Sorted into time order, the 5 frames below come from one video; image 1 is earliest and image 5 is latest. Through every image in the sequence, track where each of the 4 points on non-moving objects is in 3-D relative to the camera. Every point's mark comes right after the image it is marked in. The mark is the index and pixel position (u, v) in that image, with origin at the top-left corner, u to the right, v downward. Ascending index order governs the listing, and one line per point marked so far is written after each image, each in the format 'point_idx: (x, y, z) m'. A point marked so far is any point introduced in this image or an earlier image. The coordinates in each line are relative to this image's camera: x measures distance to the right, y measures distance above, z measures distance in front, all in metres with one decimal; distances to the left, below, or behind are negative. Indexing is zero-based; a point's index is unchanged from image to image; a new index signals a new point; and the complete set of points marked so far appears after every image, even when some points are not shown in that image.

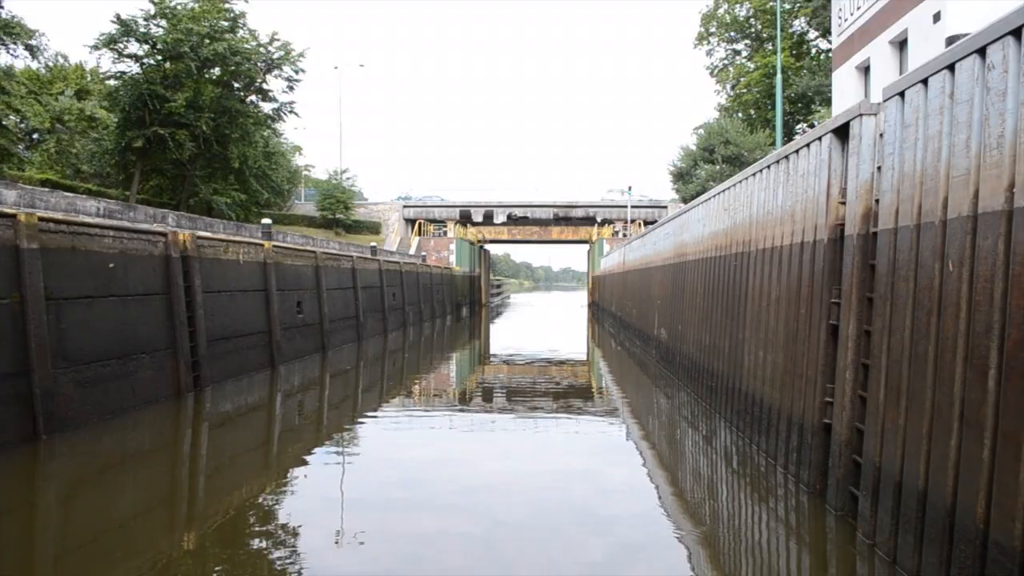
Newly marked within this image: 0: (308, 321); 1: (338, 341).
0: (-3.8, -0.6, +14.5) m
1: (-3.6, -1.1, +16.6) m
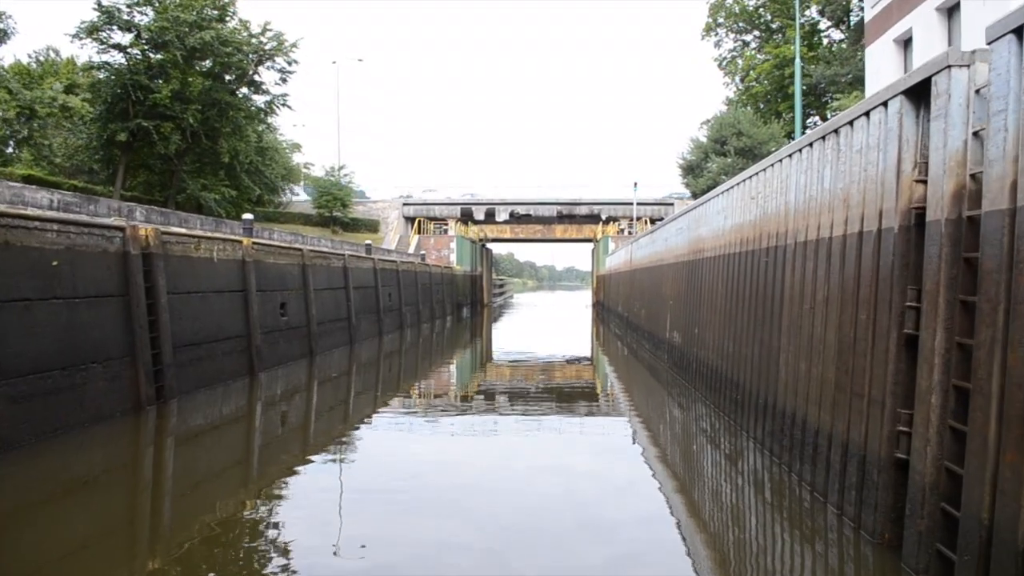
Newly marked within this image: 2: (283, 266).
0: (-3.8, -0.6, +13.5) m
1: (-3.6, -1.1, +15.6) m
2: (-3.9, +0.4, +13.4) m
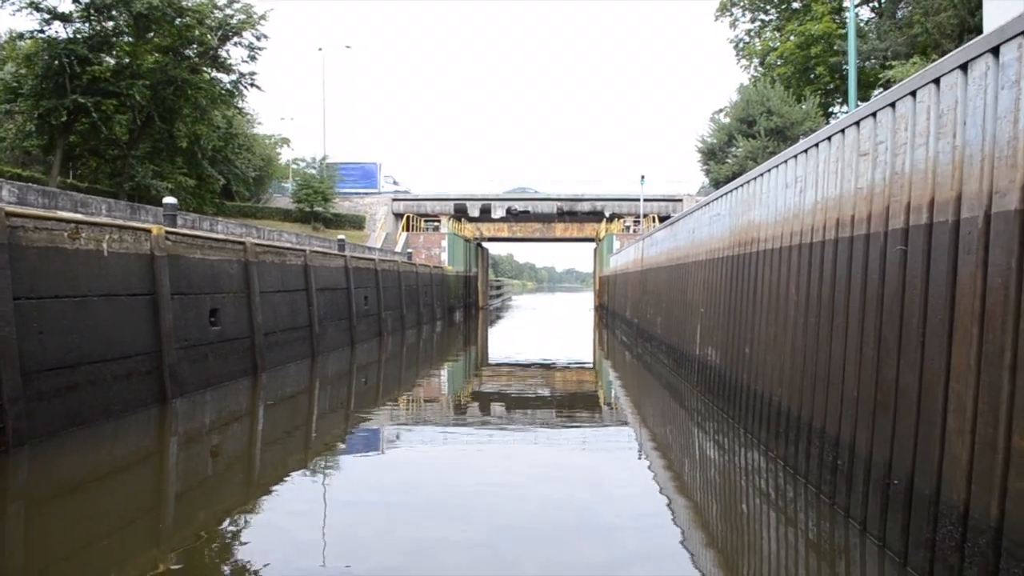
0: (-3.9, -0.7, +10.9) m
1: (-3.8, -1.2, +12.9) m
2: (-4.0, +0.4, +10.7) m
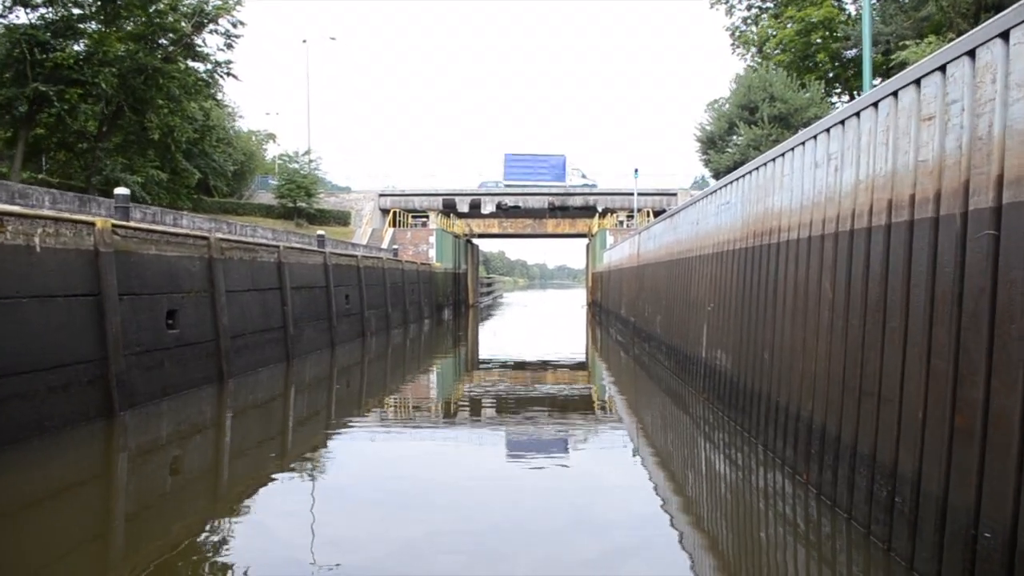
0: (-4.1, -0.6, +9.9) m
1: (-3.9, -1.1, +12.0) m
2: (-4.2, +0.4, +9.8) m
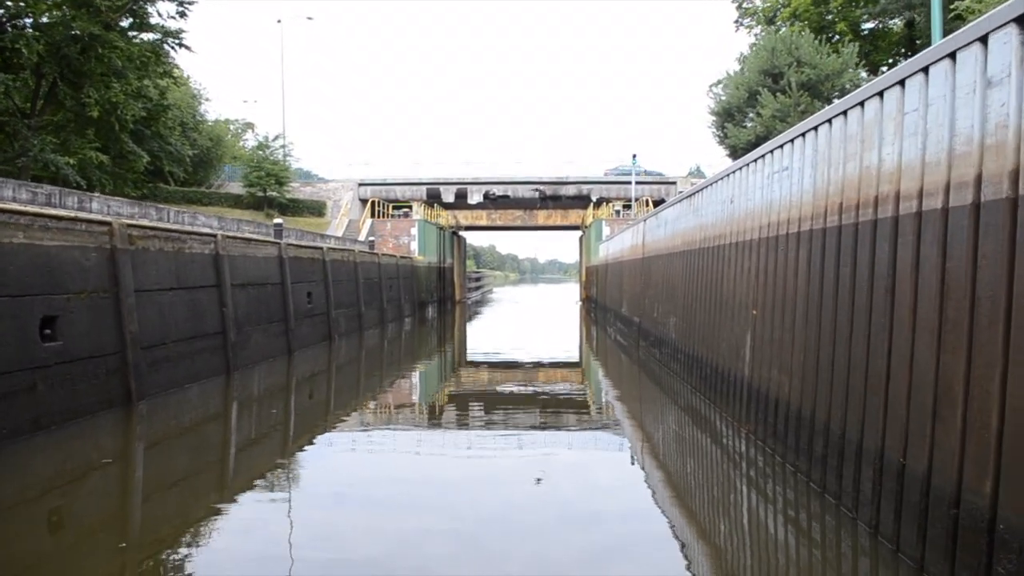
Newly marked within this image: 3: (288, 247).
0: (-4.2, -0.6, +7.7) m
1: (-4.1, -1.1, +9.8) m
2: (-4.4, +0.4, +7.6) m
3: (-4.1, +0.8, +14.6) m
